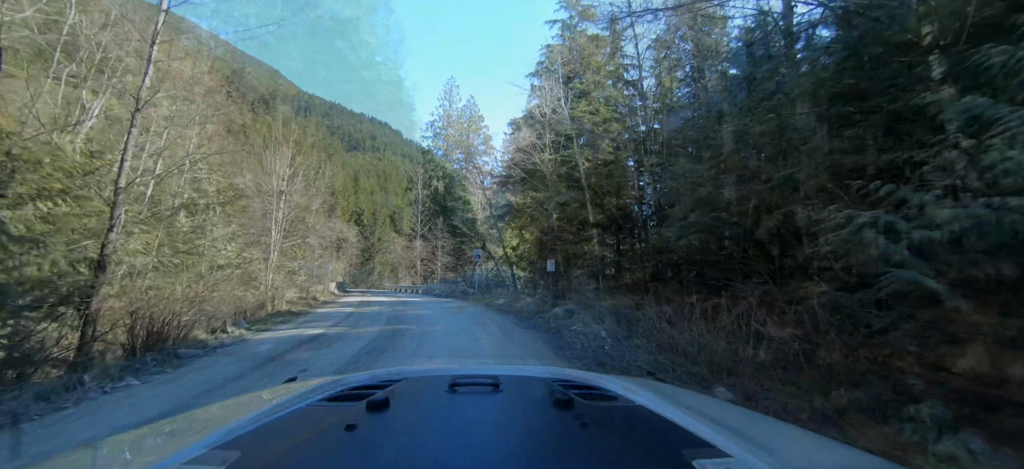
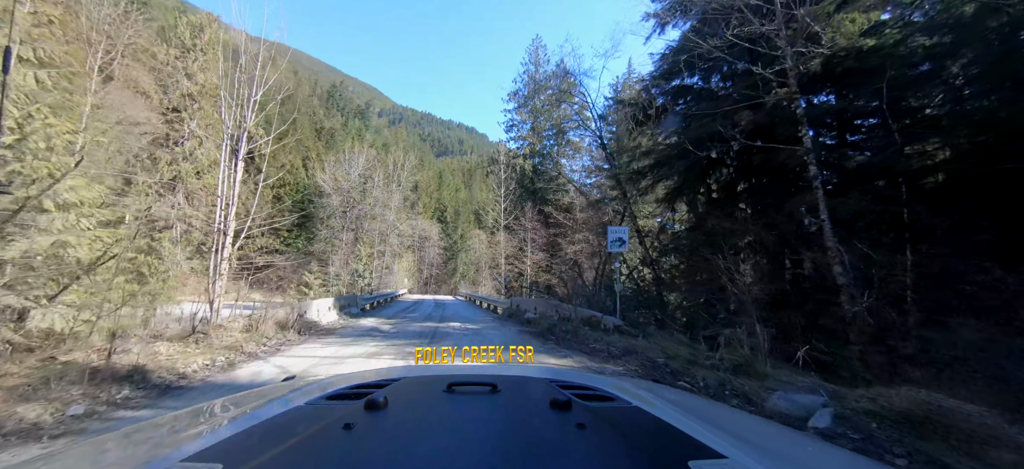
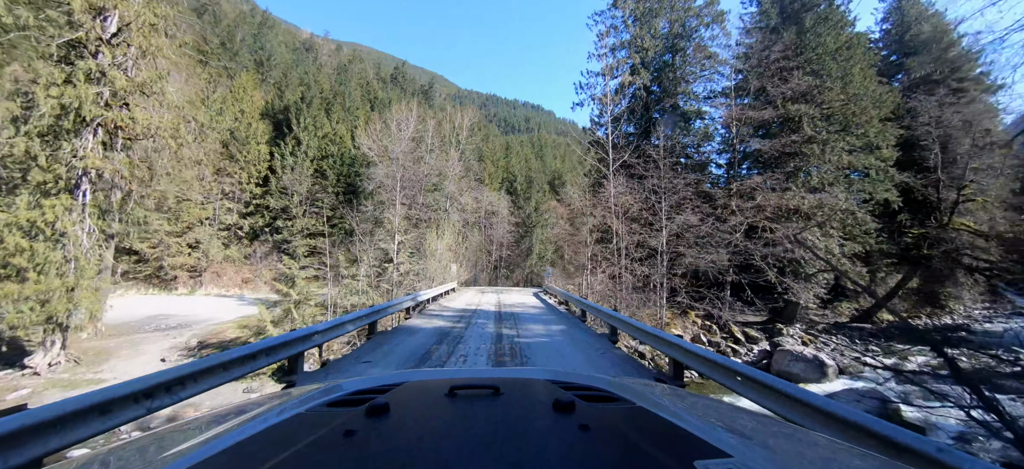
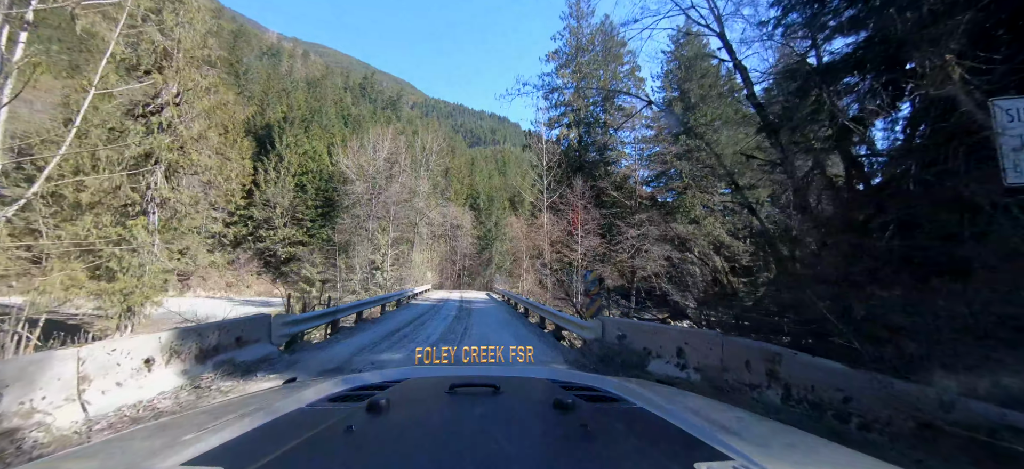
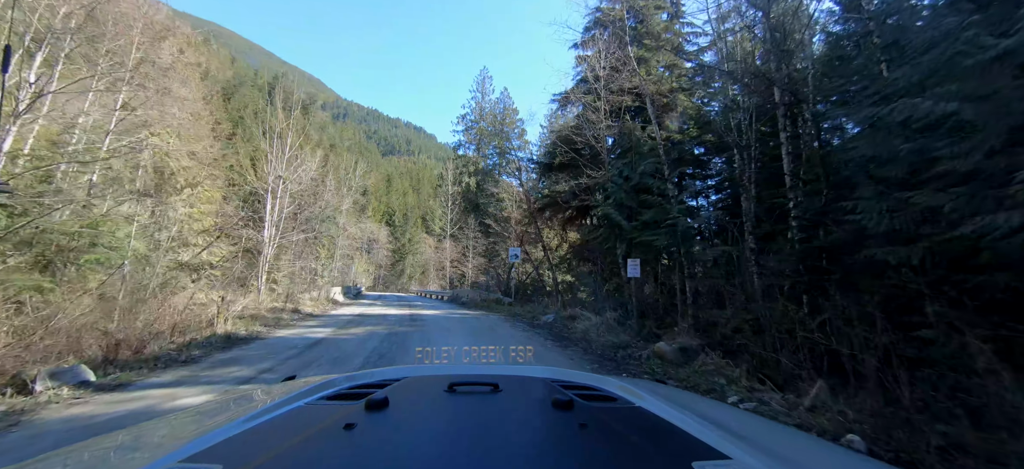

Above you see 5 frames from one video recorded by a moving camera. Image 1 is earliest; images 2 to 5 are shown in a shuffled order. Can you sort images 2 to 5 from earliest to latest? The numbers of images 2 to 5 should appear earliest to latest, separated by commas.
5, 2, 4, 3
